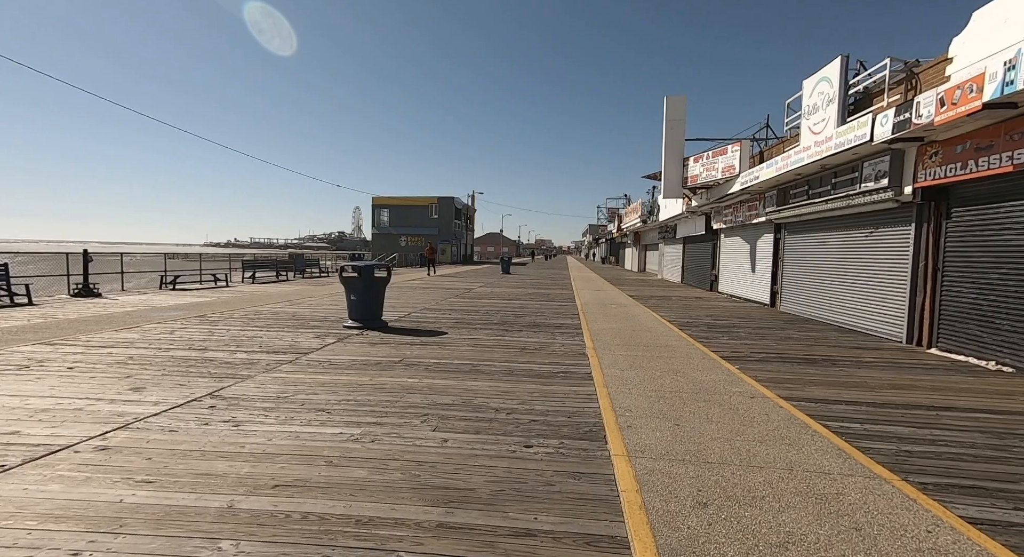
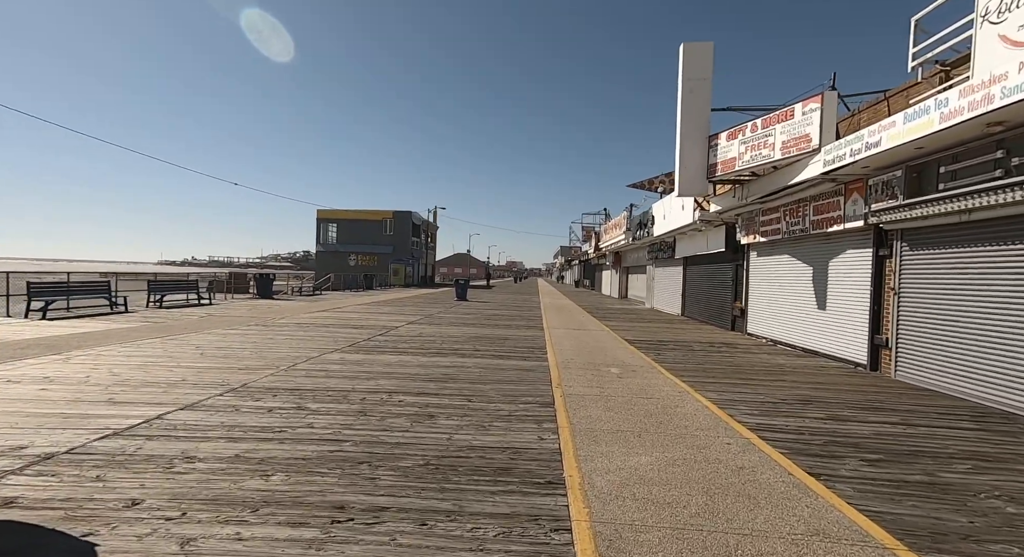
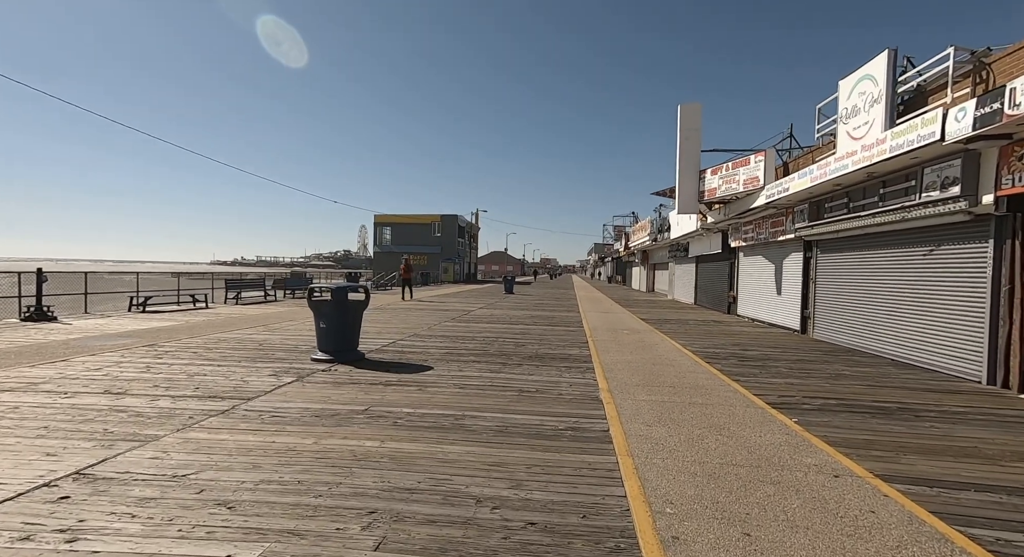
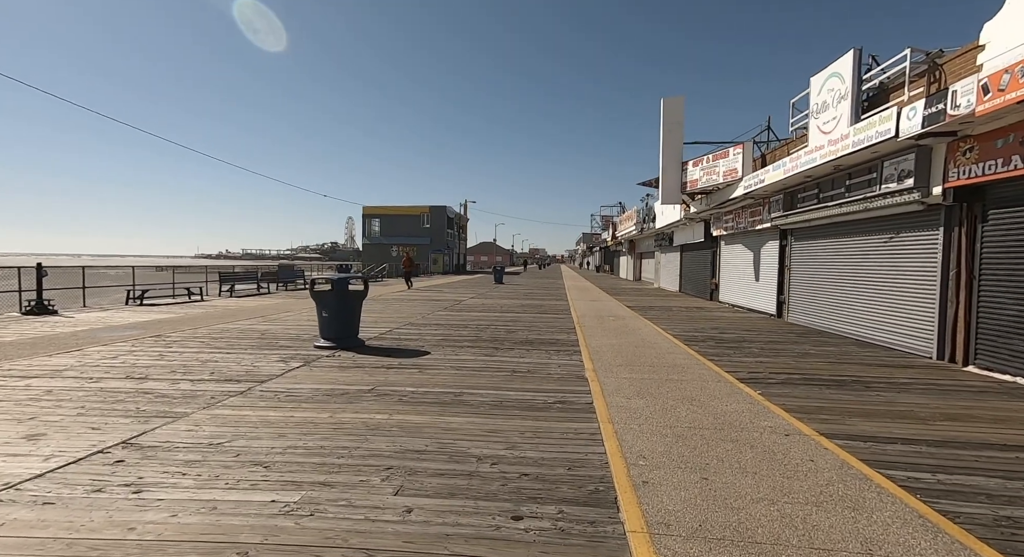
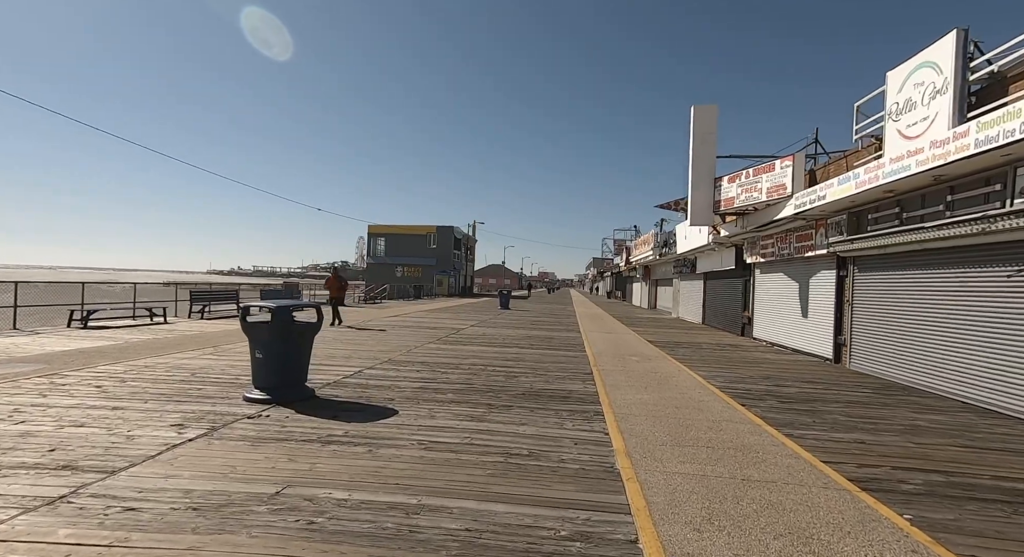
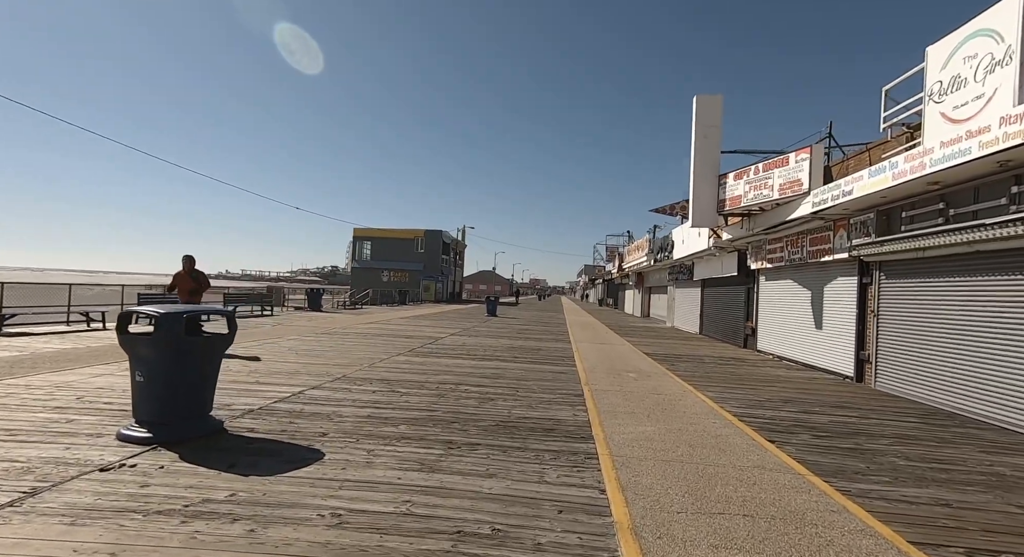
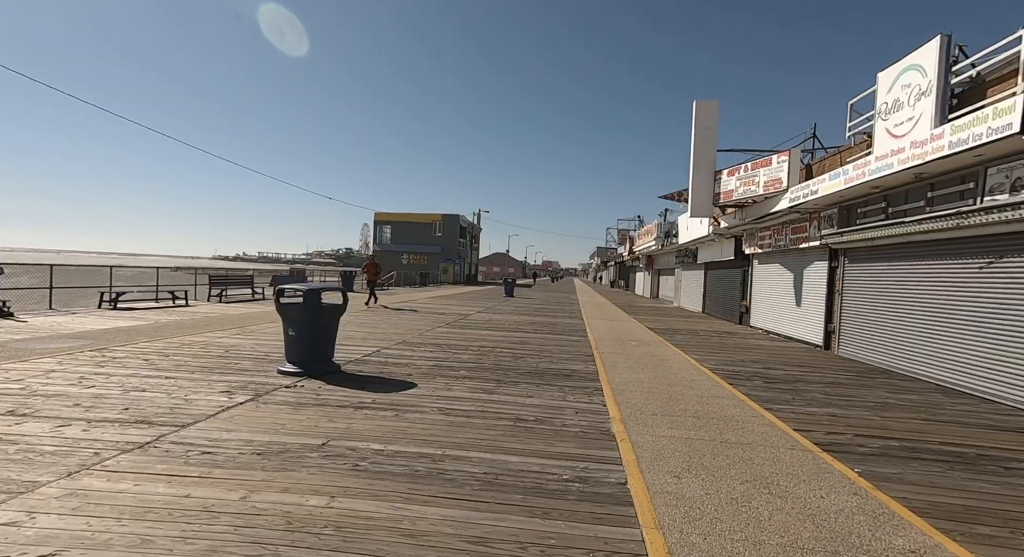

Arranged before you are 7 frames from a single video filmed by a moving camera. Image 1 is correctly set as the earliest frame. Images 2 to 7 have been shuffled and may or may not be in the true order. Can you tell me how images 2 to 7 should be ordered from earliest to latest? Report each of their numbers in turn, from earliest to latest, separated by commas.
4, 3, 7, 5, 6, 2
